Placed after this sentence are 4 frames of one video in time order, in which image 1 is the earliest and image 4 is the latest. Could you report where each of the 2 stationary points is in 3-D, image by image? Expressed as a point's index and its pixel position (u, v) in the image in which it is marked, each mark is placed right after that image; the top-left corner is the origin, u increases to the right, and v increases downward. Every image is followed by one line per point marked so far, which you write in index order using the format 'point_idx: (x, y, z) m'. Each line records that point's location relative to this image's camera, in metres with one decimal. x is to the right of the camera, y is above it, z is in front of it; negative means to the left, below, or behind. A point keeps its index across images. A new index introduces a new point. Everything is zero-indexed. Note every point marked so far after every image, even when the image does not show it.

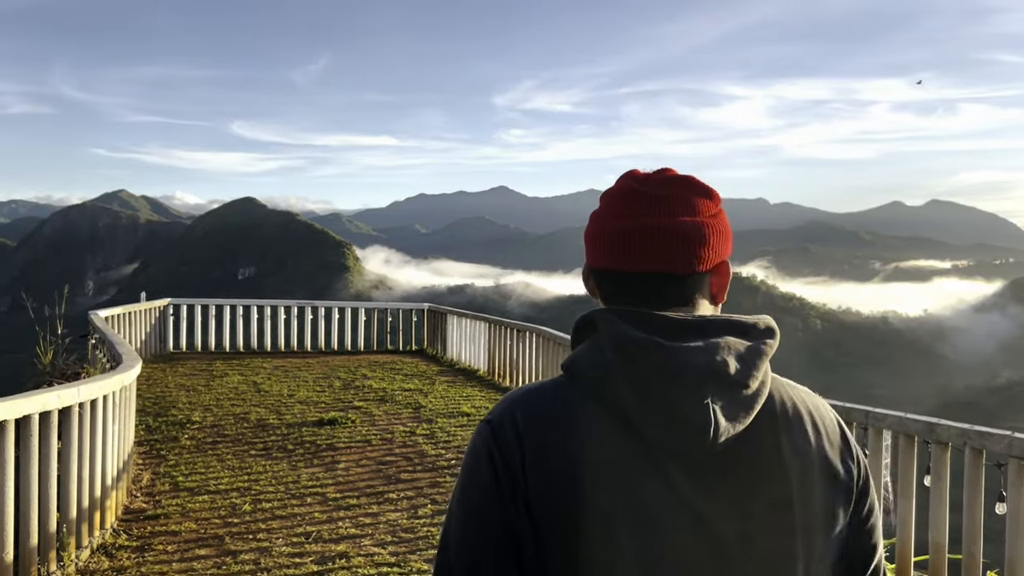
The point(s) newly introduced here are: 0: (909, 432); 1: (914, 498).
0: (+1.8, -0.6, +3.9) m
1: (+1.8, -0.9, +3.9) m
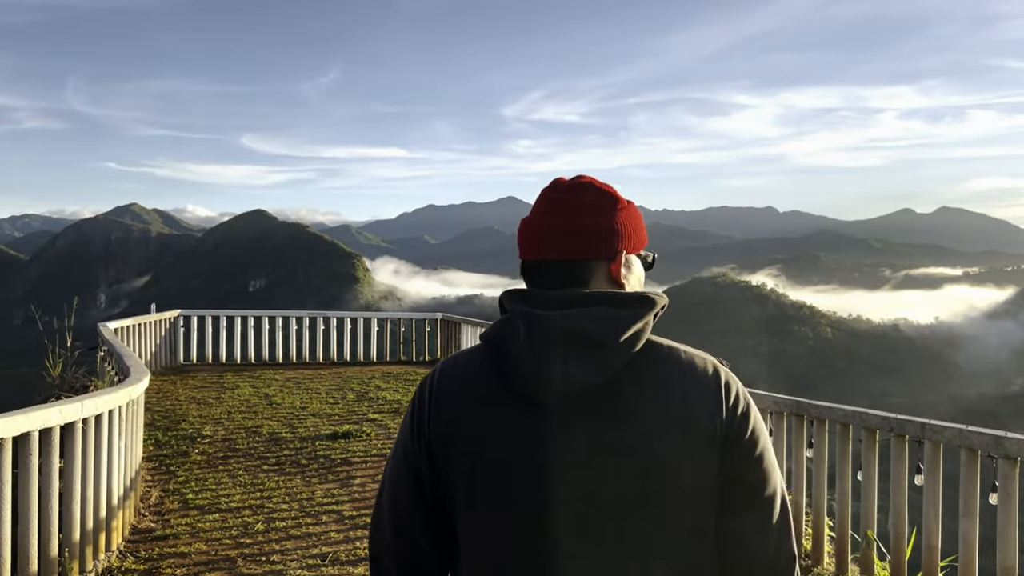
0: (+1.9, -0.7, +3.6) m
1: (+1.9, -0.9, +3.6) m
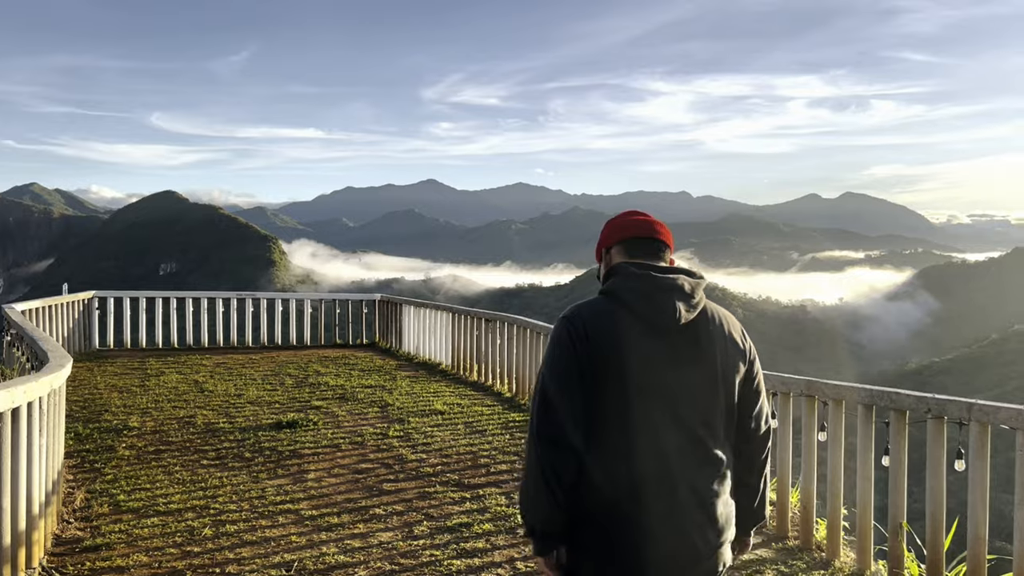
0: (+2.0, -0.5, +3.2) m
1: (+2.0, -0.8, +3.3) m
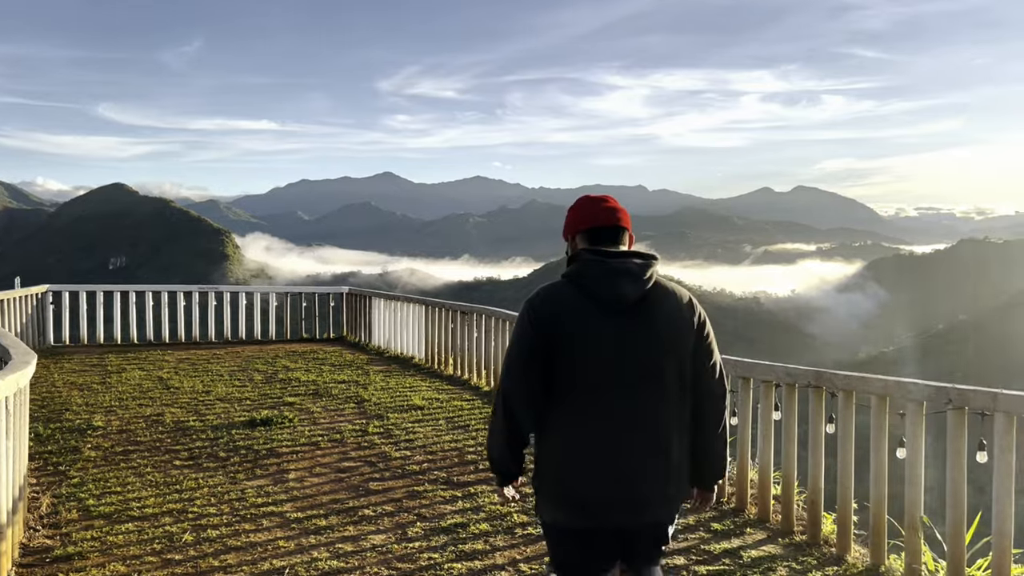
0: (+2.0, -0.5, +3.1) m
1: (+2.0, -0.8, +3.2) m
